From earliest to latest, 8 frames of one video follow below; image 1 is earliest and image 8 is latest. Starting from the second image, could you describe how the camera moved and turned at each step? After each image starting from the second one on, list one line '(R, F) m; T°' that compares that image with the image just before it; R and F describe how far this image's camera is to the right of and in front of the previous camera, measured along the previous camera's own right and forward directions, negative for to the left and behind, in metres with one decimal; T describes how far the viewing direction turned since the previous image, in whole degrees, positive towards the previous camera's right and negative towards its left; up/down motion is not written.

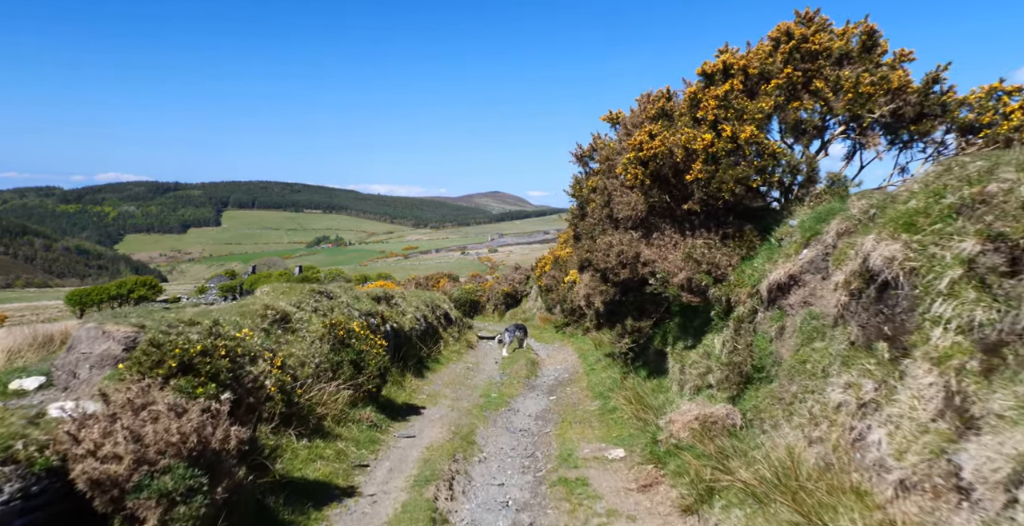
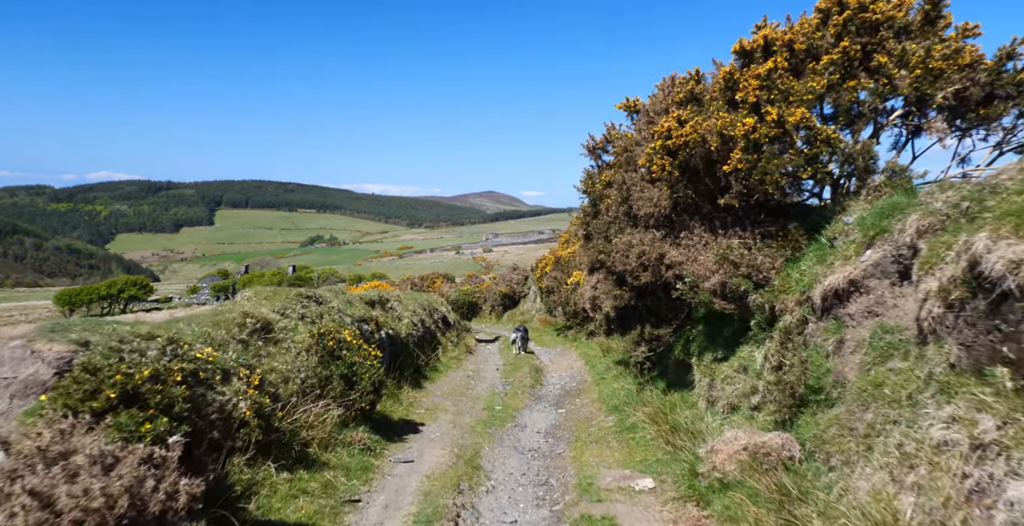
(-0.3, +1.3) m; +1°
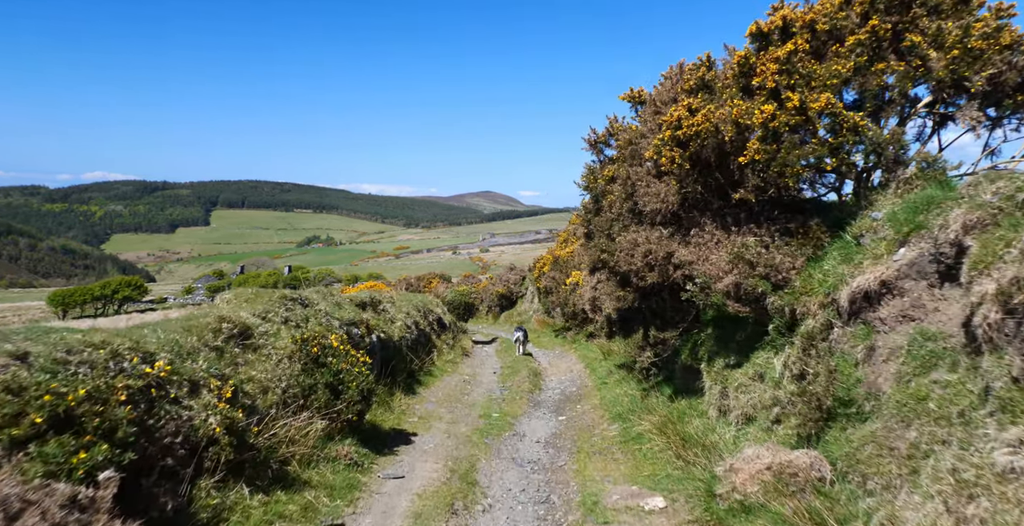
(0.0, +0.7) m; 0°
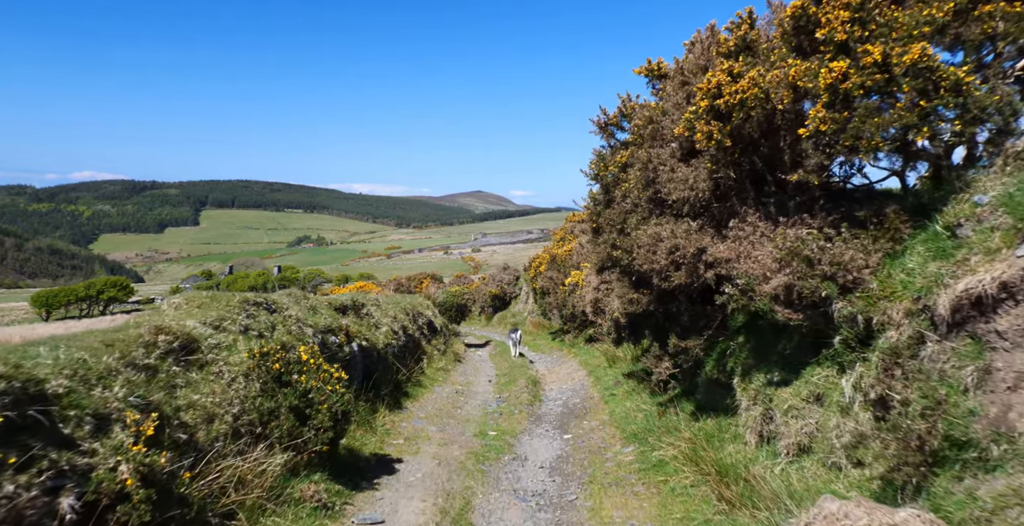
(-0.1, +1.7) m; +1°
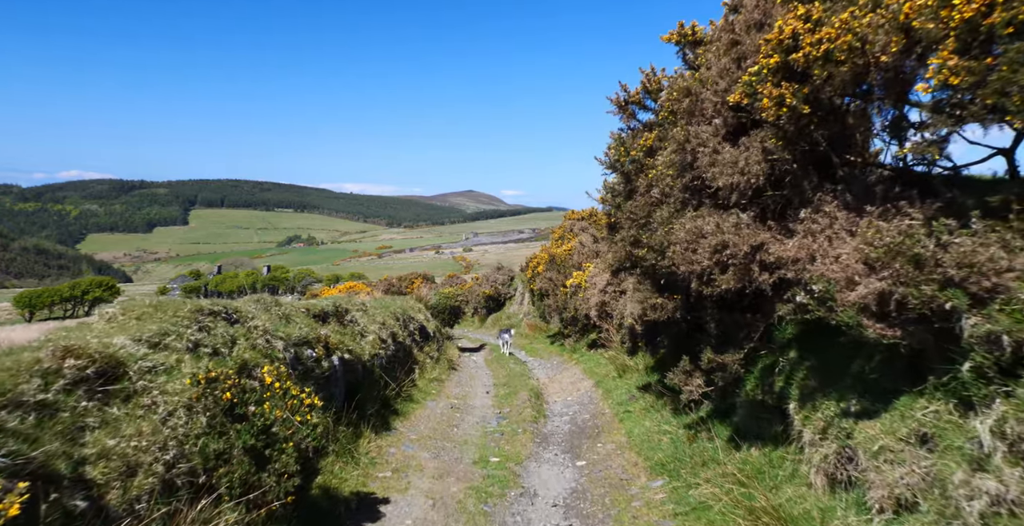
(-0.2, +1.7) m; +1°
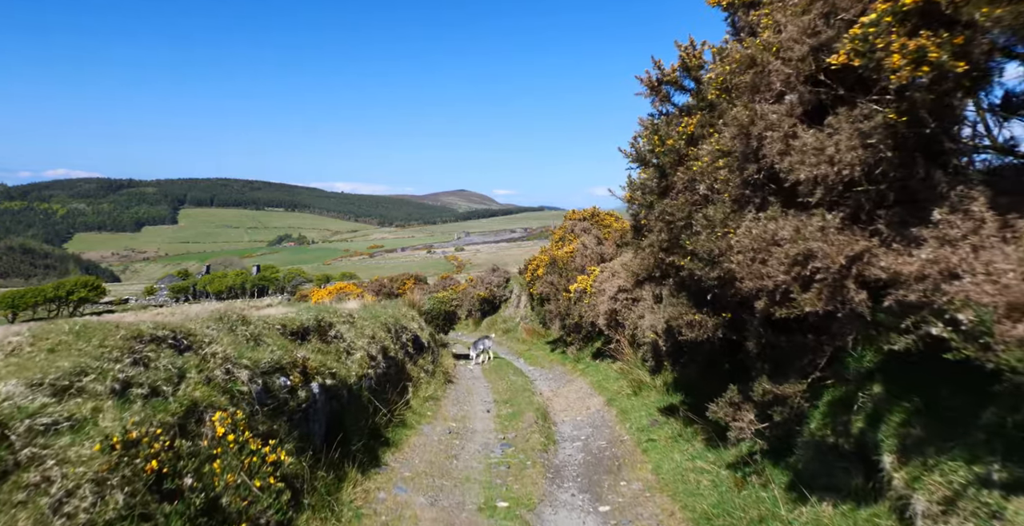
(-0.3, +1.7) m; +1°
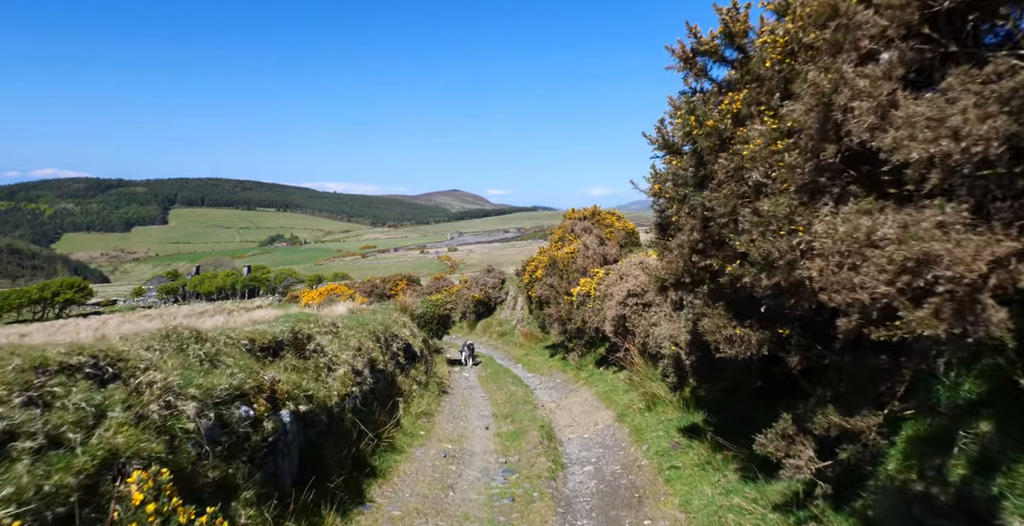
(-0.2, +1.5) m; +1°
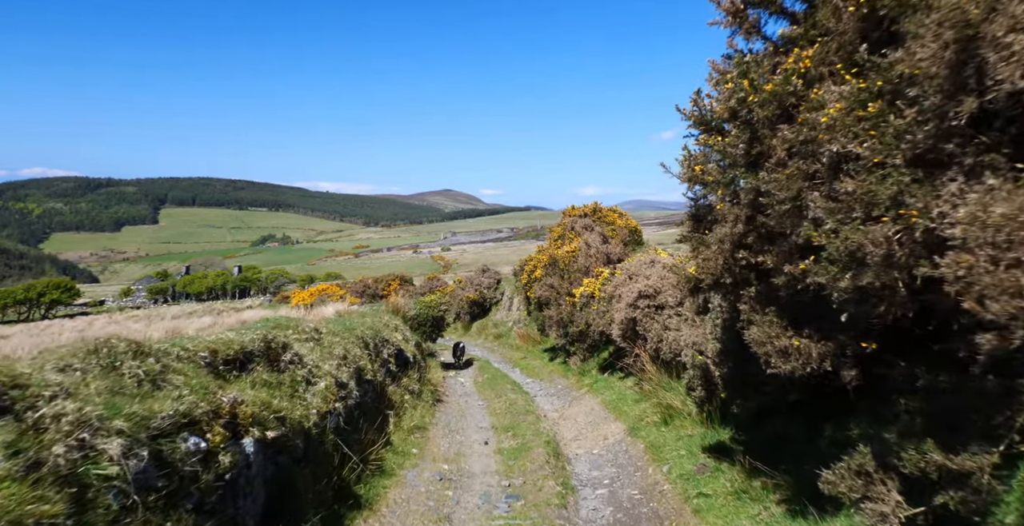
(-0.2, +1.4) m; +1°
